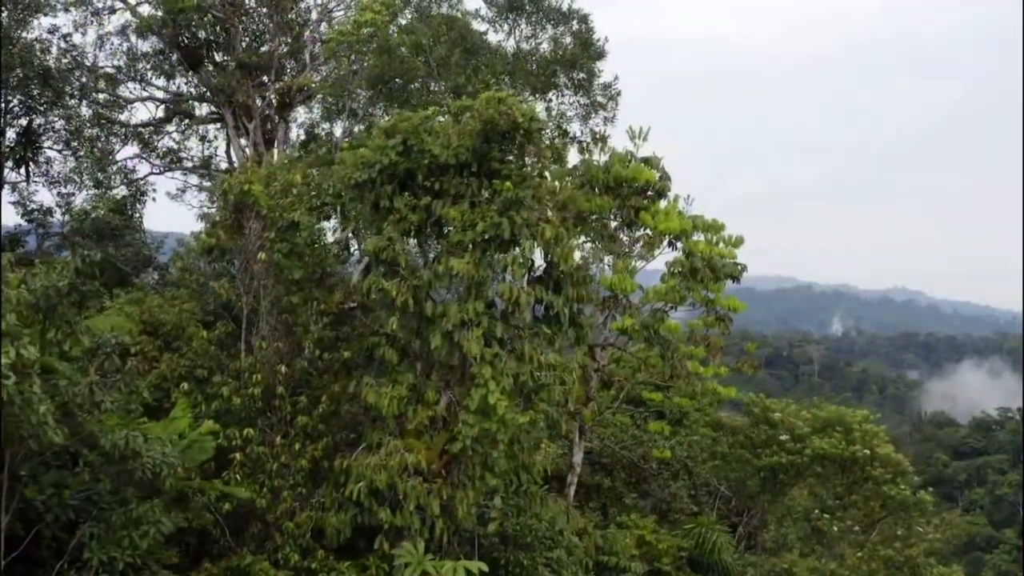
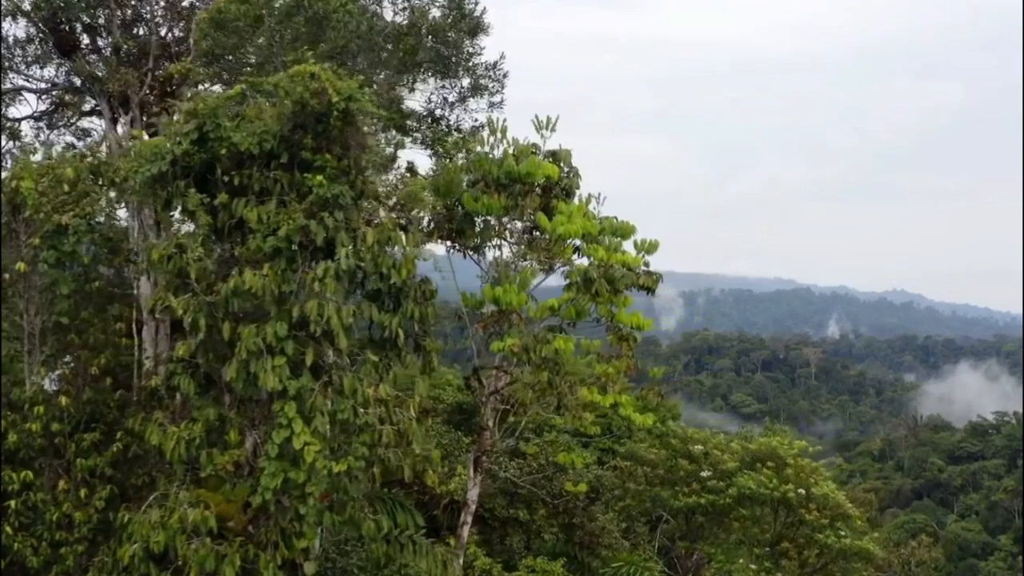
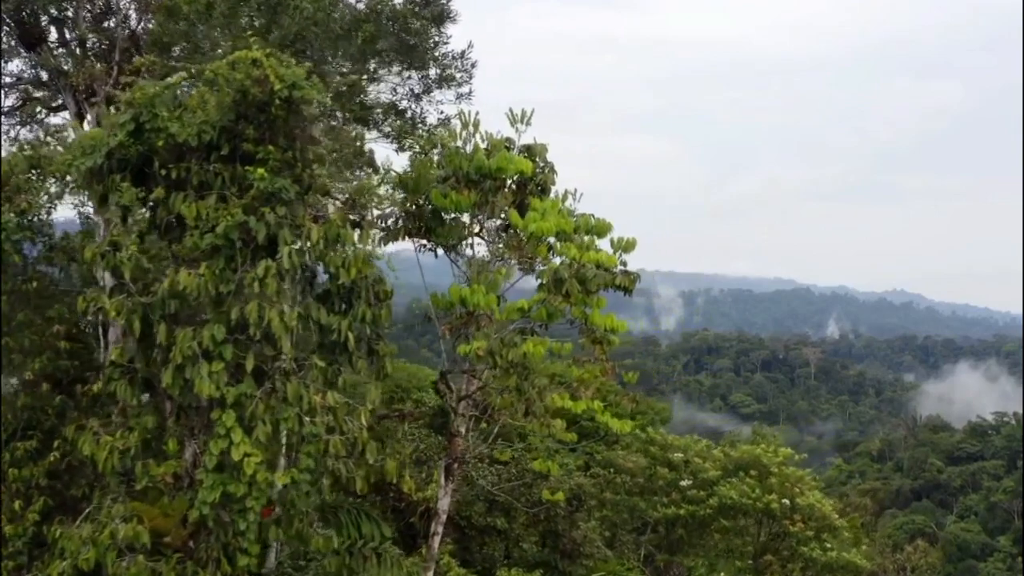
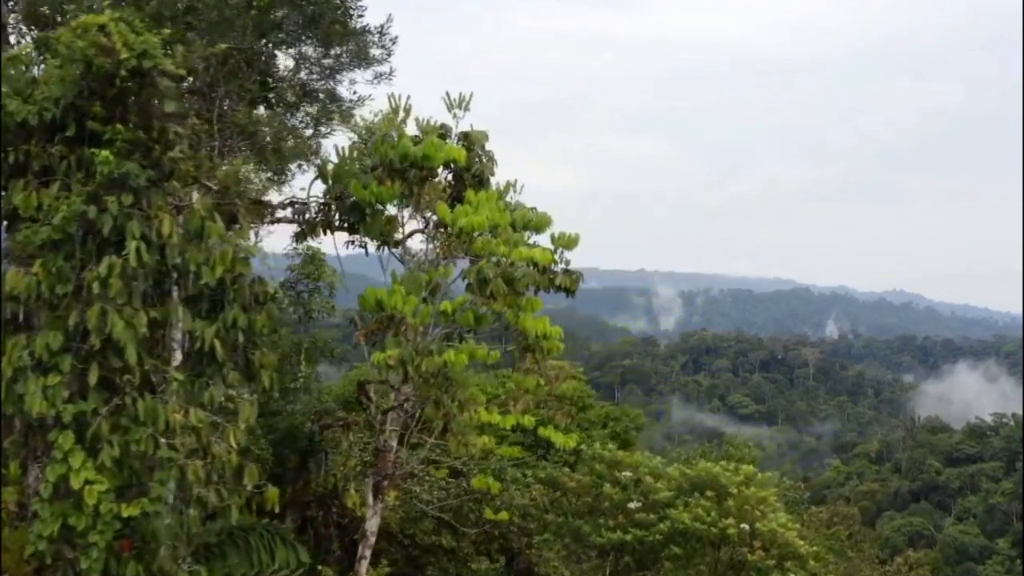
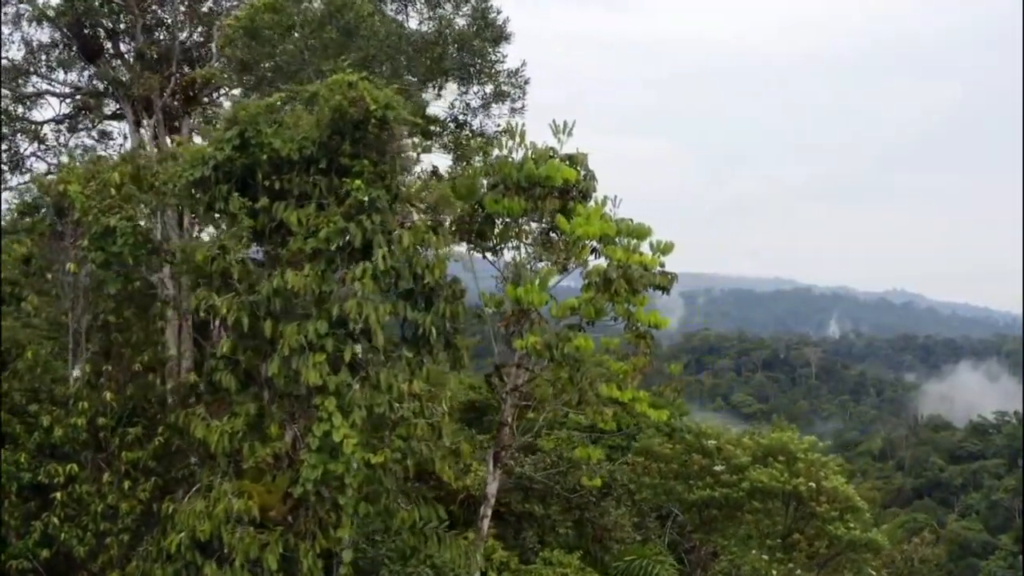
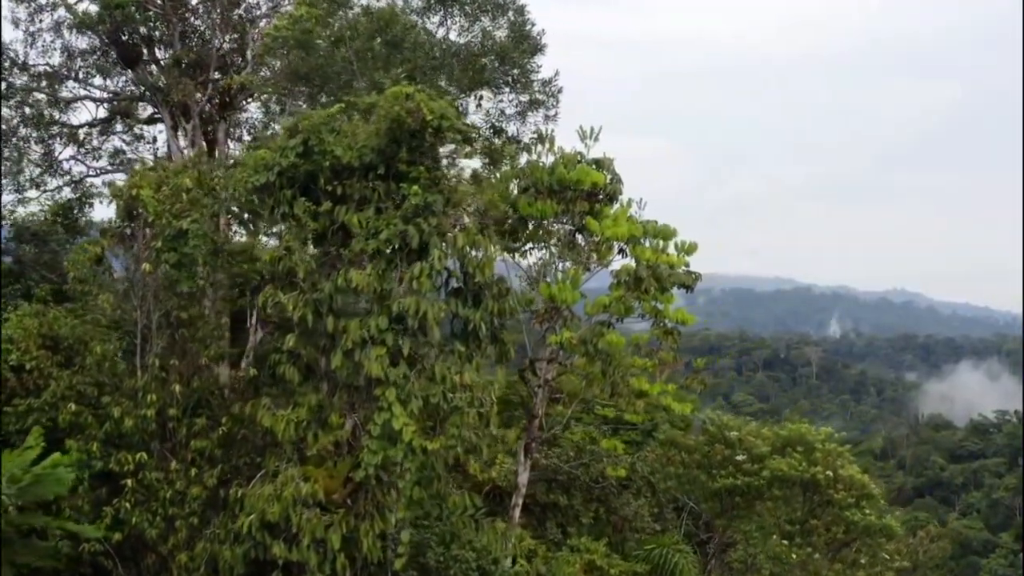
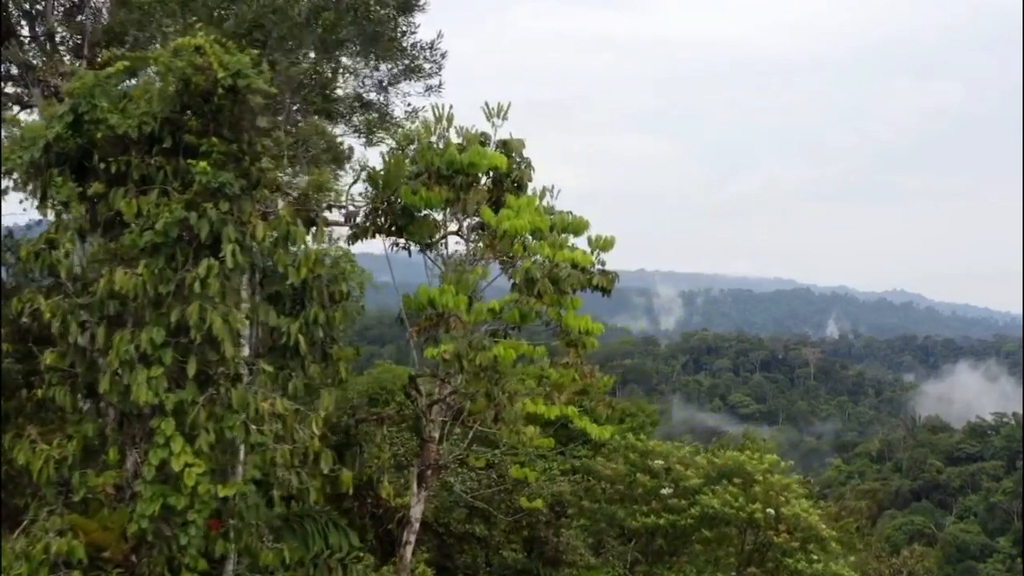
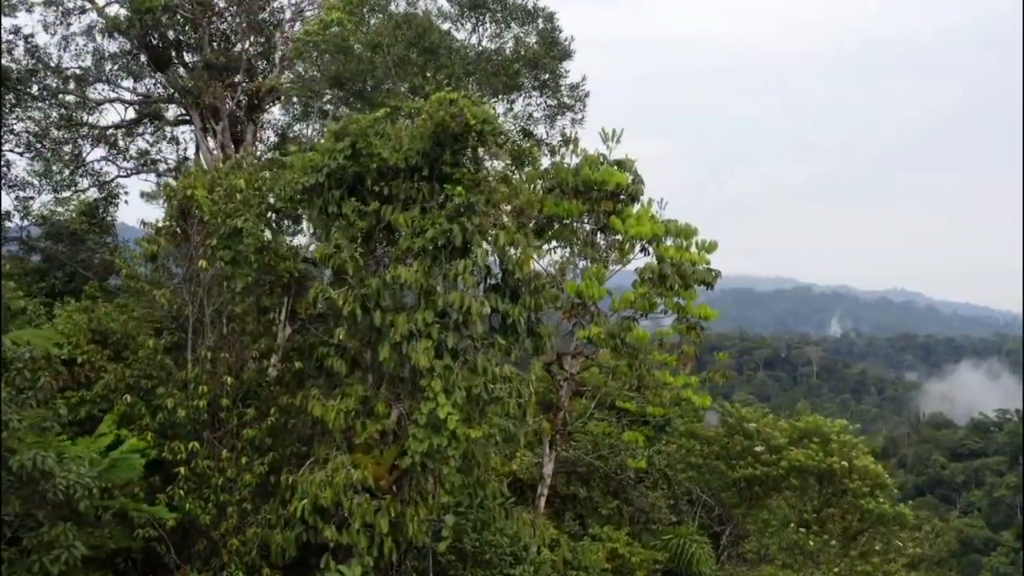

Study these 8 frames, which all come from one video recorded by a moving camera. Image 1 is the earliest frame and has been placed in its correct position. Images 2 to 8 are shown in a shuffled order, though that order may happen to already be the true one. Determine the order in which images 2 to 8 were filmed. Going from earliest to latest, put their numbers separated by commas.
8, 6, 5, 2, 3, 7, 4
